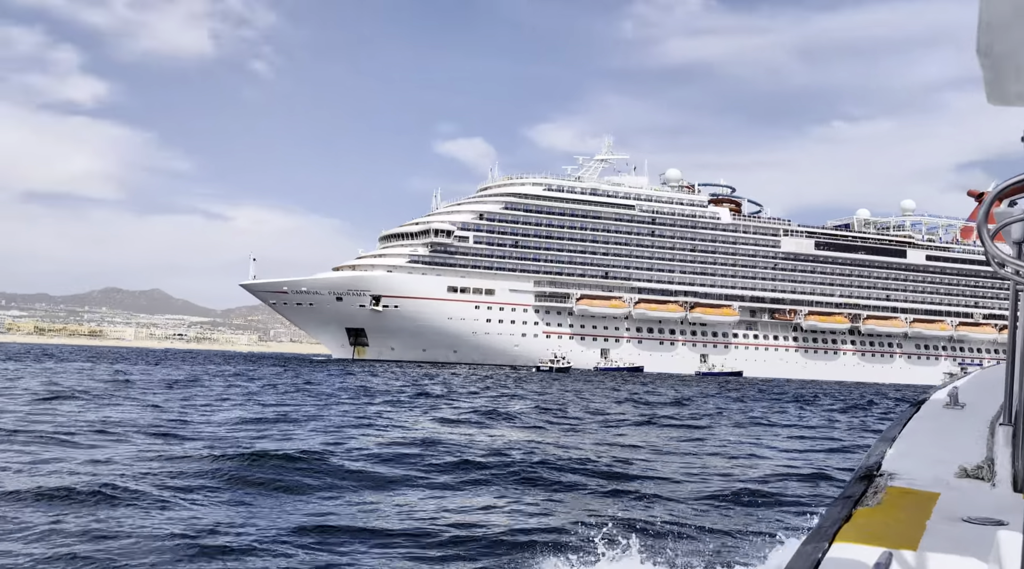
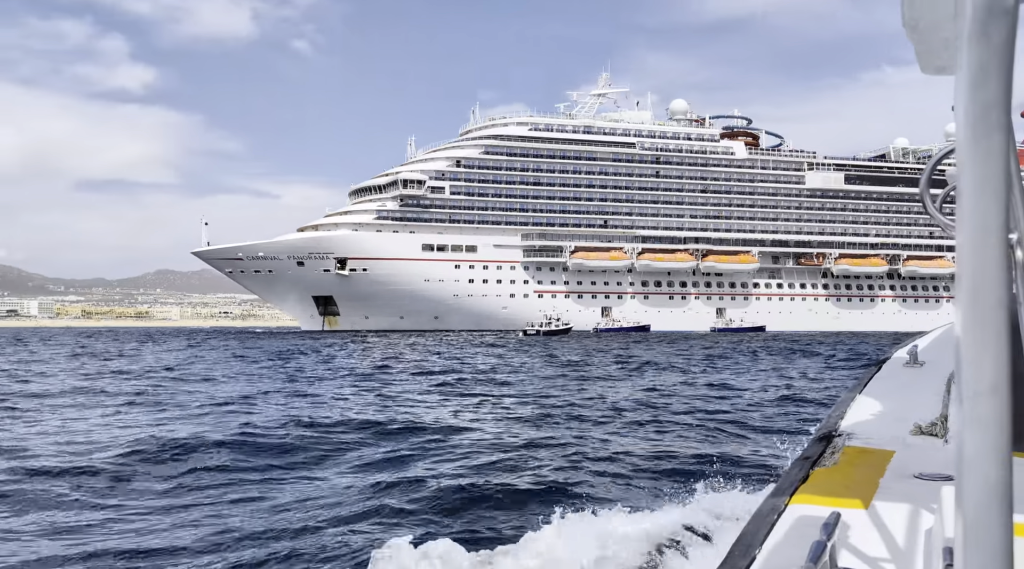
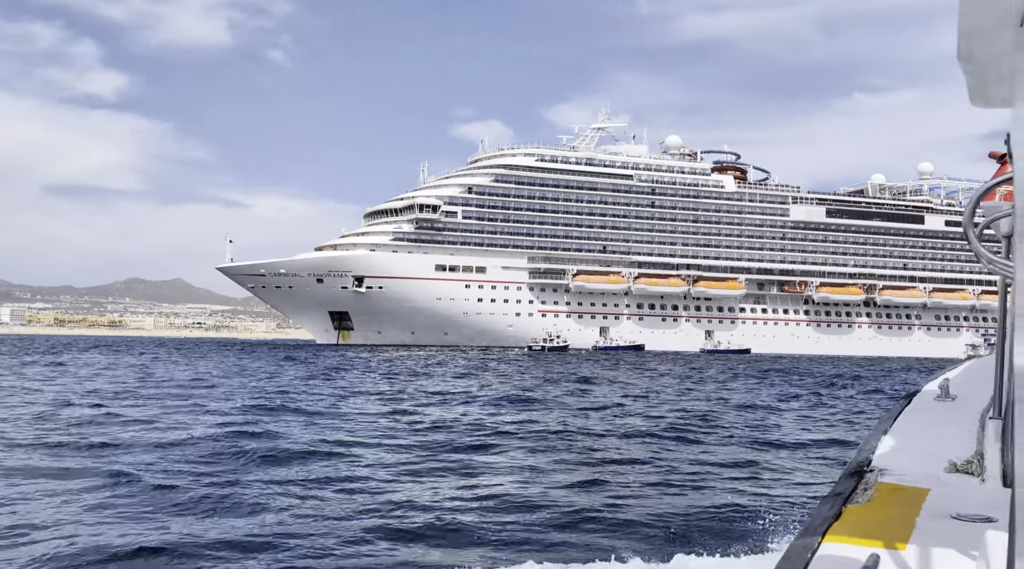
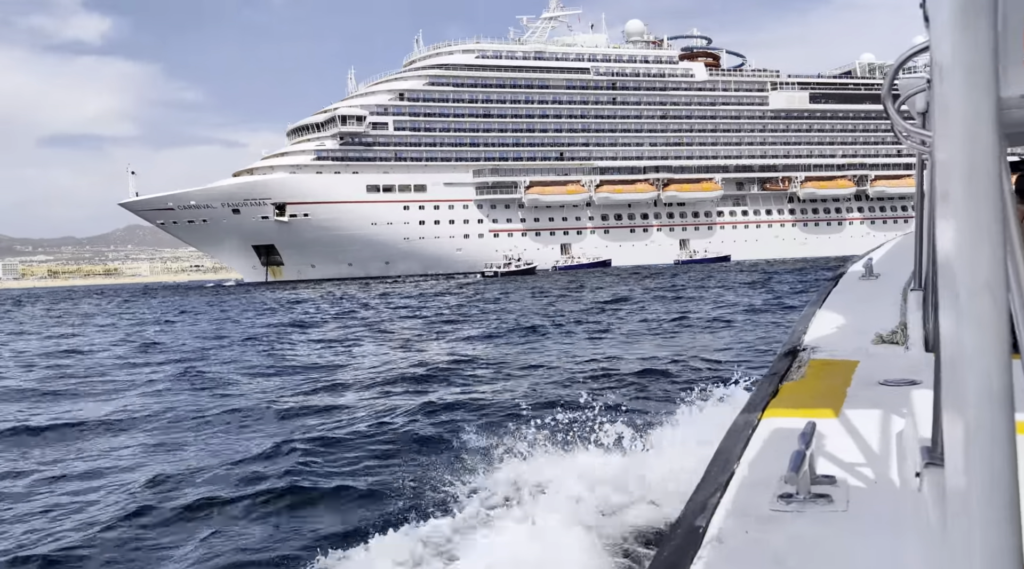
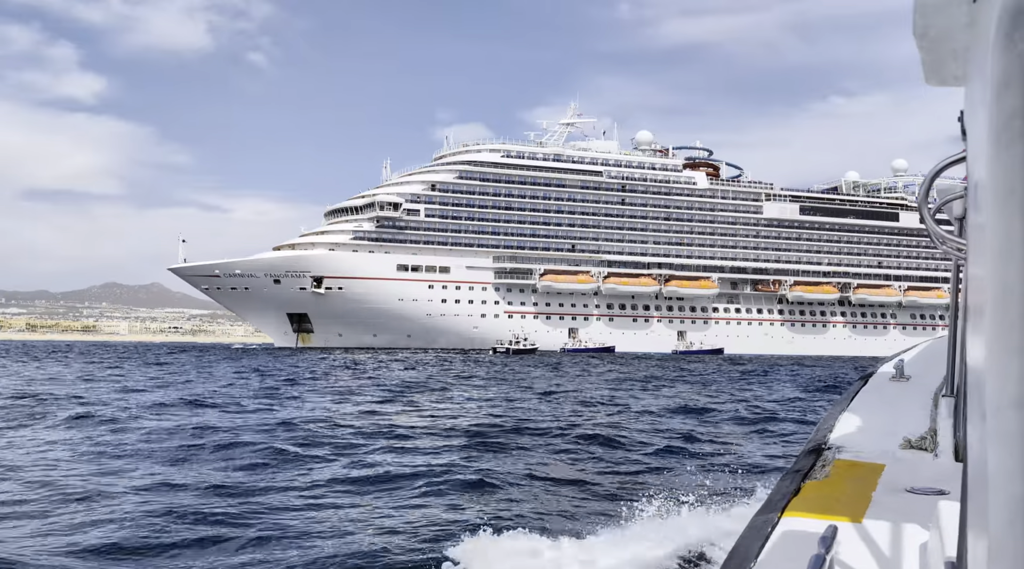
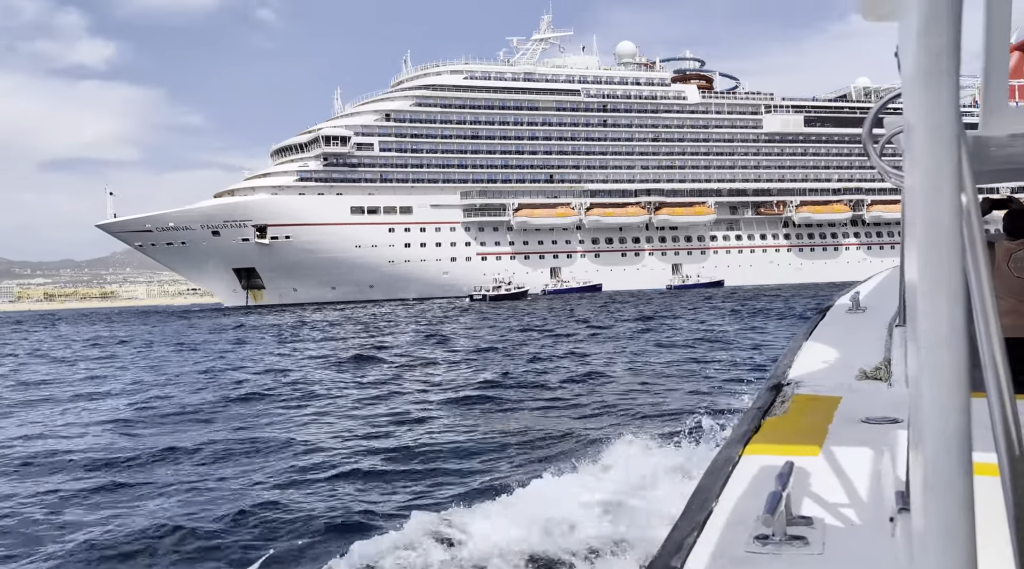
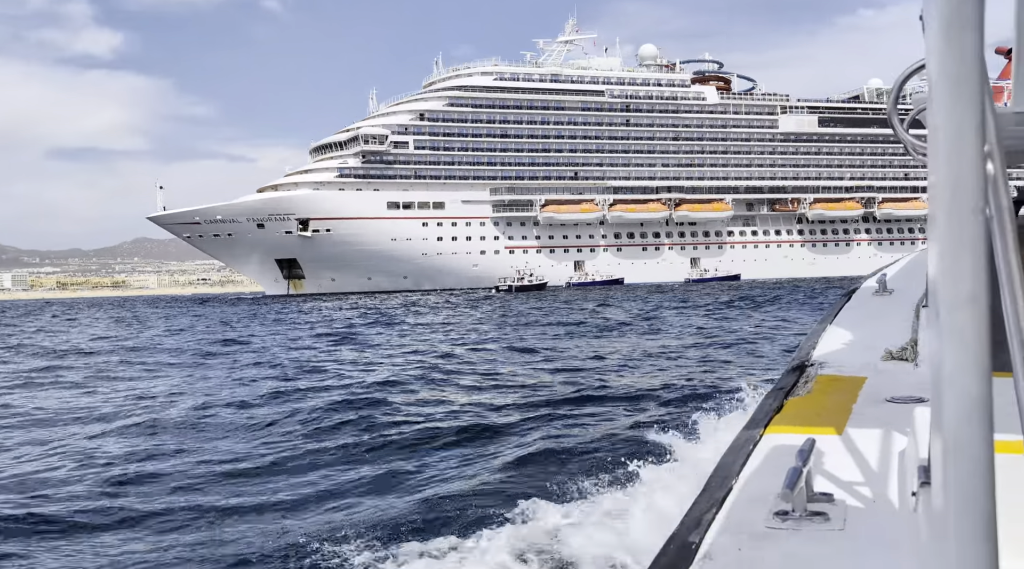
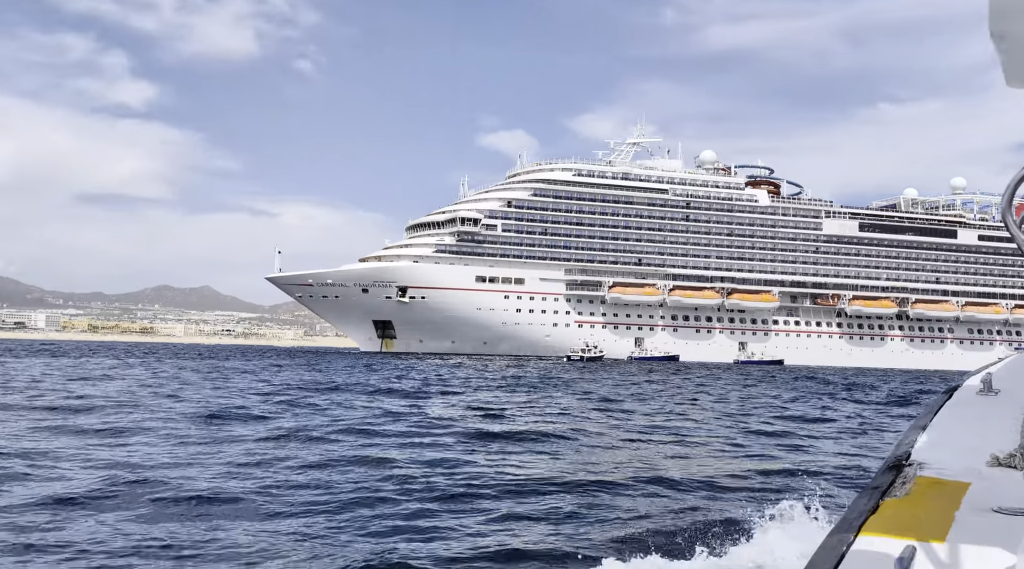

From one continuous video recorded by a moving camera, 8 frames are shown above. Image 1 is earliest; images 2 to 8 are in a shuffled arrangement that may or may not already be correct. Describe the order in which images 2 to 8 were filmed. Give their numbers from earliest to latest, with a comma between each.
8, 3, 5, 2, 7, 4, 6
